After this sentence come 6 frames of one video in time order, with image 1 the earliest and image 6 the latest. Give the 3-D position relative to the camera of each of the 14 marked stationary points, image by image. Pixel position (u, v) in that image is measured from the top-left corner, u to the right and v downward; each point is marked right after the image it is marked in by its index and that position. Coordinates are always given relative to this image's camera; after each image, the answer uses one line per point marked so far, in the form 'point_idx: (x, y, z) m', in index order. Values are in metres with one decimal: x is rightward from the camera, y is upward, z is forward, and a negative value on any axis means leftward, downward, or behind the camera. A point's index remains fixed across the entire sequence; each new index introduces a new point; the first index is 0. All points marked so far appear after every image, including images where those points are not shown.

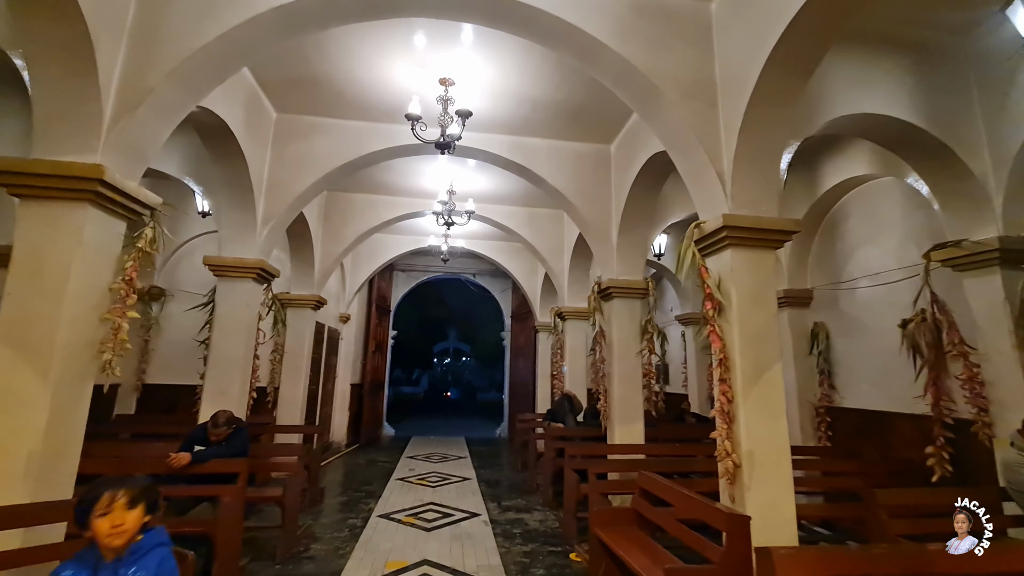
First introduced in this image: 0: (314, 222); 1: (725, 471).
0: (-2.8, +0.9, +6.3) m
1: (+1.3, -1.1, +2.7) m
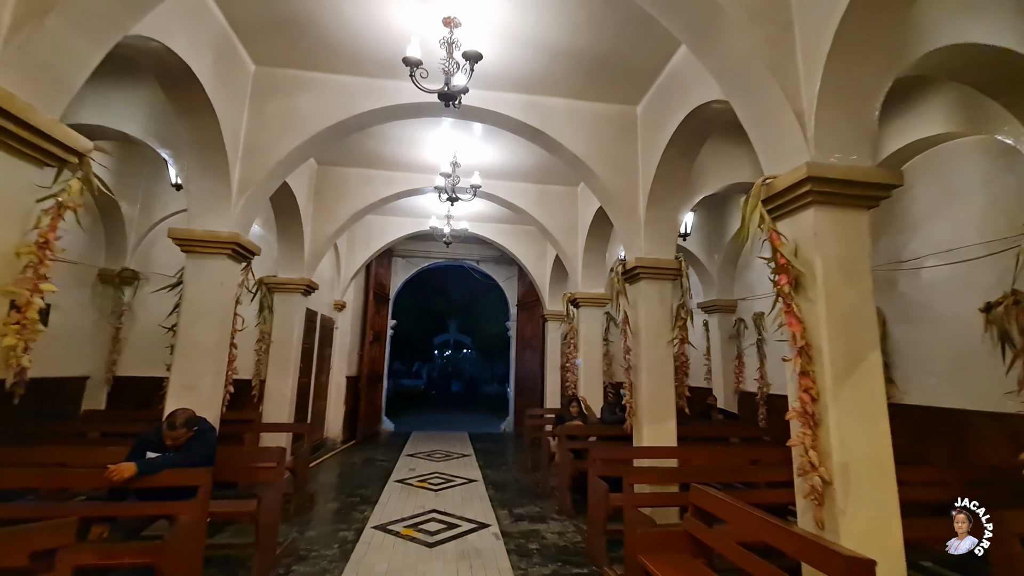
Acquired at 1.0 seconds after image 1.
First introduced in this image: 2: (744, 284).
0: (-2.7, +1.1, +5.7) m
1: (+1.4, -0.9, +2.1) m
2: (+3.3, +0.1, +6.4) m
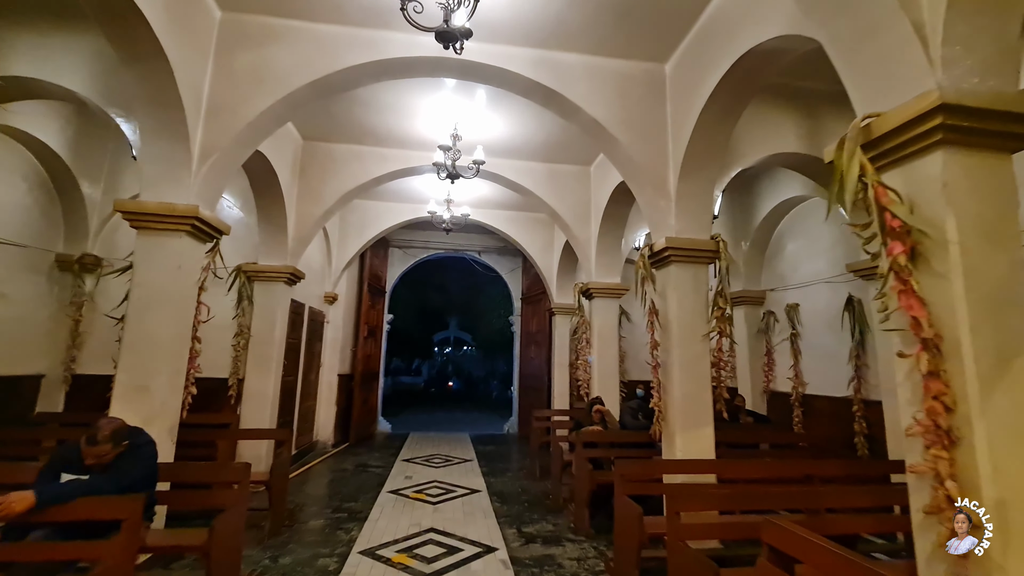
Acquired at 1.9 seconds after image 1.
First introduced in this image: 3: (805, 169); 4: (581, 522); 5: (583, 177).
0: (-2.6, +1.3, +5.1) m
1: (+1.5, -0.8, +1.5) m
2: (+3.4, +0.2, +5.8) m
3: (+2.8, +1.1, +4.2) m
4: (+0.6, -2.0, +3.8) m
5: (+0.9, +1.5, +5.9) m
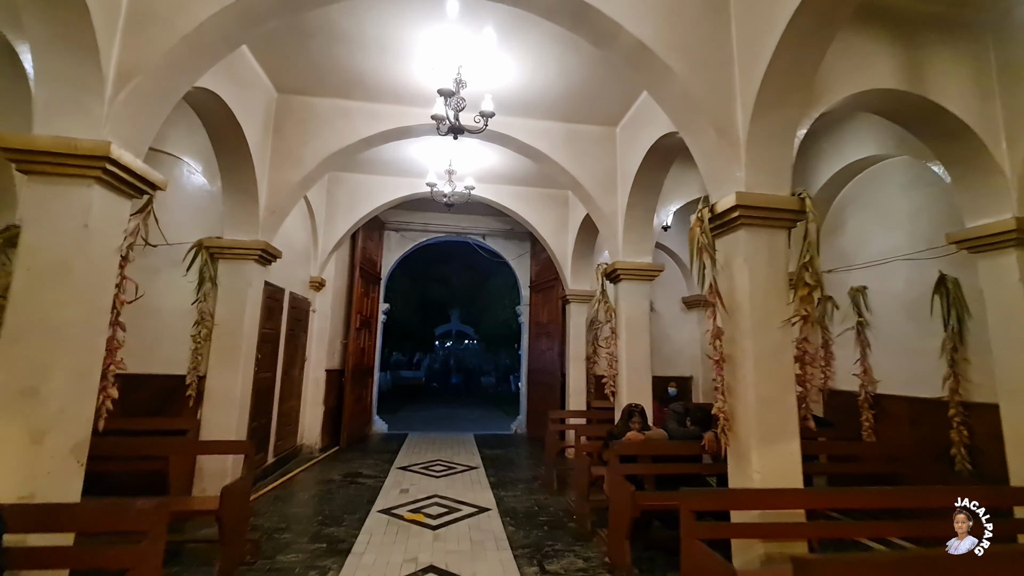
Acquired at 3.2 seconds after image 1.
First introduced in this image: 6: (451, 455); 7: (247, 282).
0: (-2.4, +1.5, +4.3) m
1: (+1.6, -0.7, +0.7) m
2: (+3.5, +0.4, +5.0) m
3: (+2.9, +1.3, +3.4) m
4: (+0.7, -1.8, +3.0) m
5: (+1.1, +1.7, +5.1) m
6: (-0.9, -2.4, +6.4) m
7: (-2.6, +0.1, +4.3) m
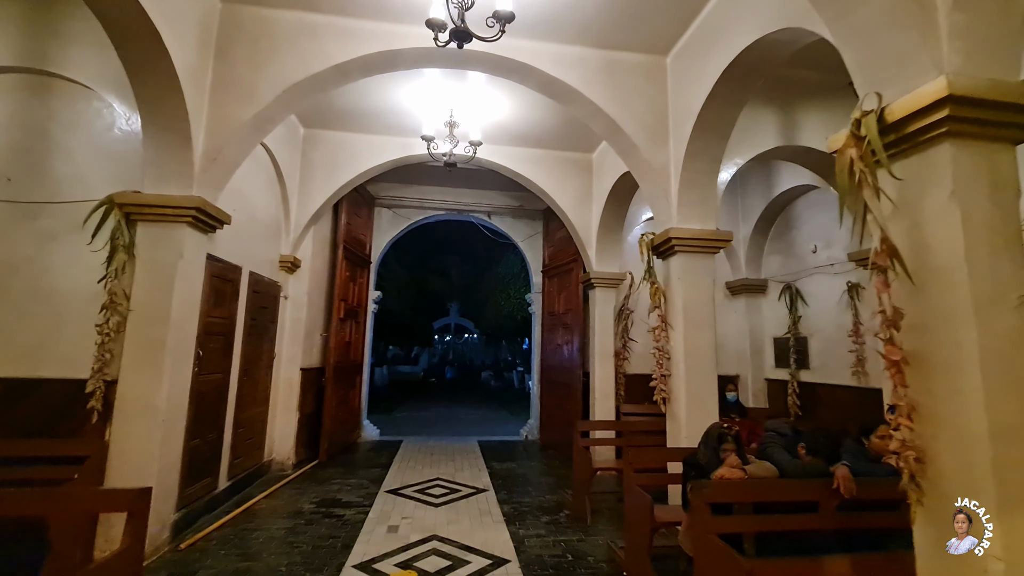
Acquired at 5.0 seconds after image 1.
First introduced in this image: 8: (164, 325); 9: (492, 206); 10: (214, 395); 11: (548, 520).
0: (-2.3, +1.7, +3.1) m
1: (+1.8, -0.5, -0.4) m
2: (+3.7, +0.6, +3.8) m
3: (+3.1, +1.5, +2.2) m
4: (+0.9, -1.6, +1.9) m
5: (+1.3, +1.9, +3.9) m
6: (-0.7, -2.1, +5.3) m
7: (-2.4, +0.2, +3.2) m
8: (-2.4, -0.2, +3.1) m
9: (-0.3, +1.4, +7.5) m
10: (-2.6, -0.9, +3.9) m
11: (+0.3, -2.0, +3.9) m
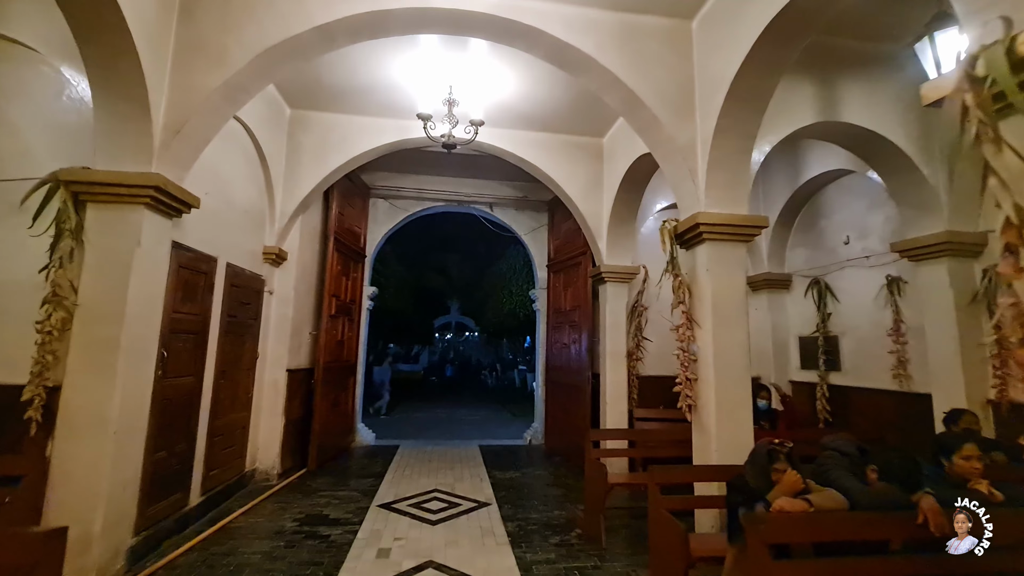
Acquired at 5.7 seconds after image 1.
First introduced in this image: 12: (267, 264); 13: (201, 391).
0: (-2.2, +1.7, +2.7) m
1: (+1.8, -0.5, -0.9) m
2: (+3.7, +0.6, +3.4) m
3: (+3.1, +1.5, +1.8) m
4: (+0.9, -1.6, +1.5) m
5: (+1.3, +1.9, +3.5) m
6: (-0.6, -2.1, +4.9) m
7: (-2.3, +0.3, +2.8) m
8: (-2.4, -0.2, +2.7) m
9: (-0.3, +1.5, +7.1) m
10: (-2.5, -0.9, +3.4) m
11: (+0.4, -1.9, +3.5) m
12: (-2.6, +0.3, +4.8) m
13: (-2.5, -0.8, +3.7) m
